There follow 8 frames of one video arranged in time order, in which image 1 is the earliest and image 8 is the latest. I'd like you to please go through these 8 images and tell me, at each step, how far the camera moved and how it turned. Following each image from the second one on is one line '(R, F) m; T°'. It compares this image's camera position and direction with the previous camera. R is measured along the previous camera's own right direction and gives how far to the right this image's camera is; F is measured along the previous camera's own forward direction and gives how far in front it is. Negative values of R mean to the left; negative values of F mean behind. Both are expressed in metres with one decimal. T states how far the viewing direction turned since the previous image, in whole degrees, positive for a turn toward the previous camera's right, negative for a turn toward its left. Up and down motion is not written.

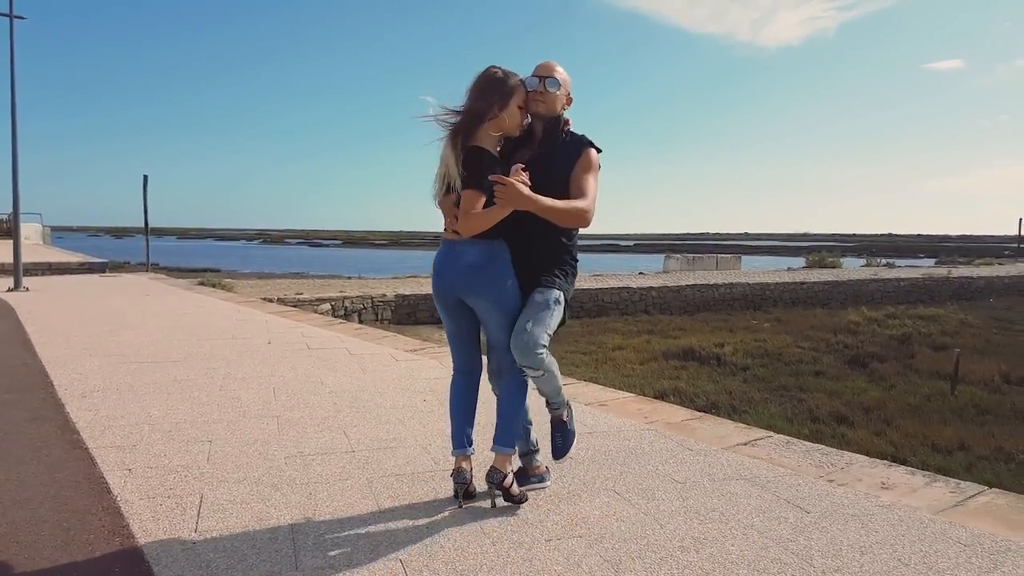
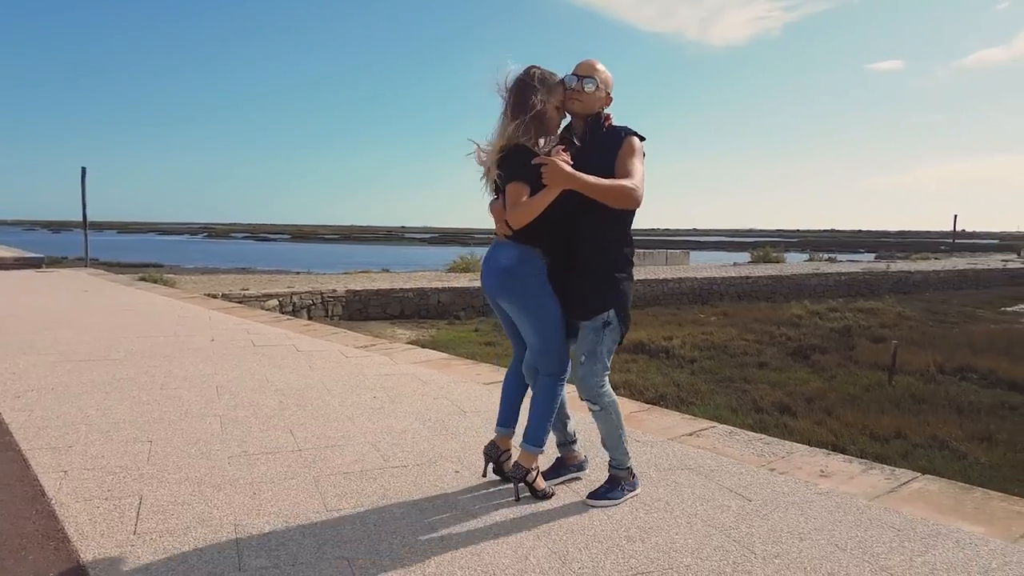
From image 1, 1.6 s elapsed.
(+1.1, 0.0) m; +1°
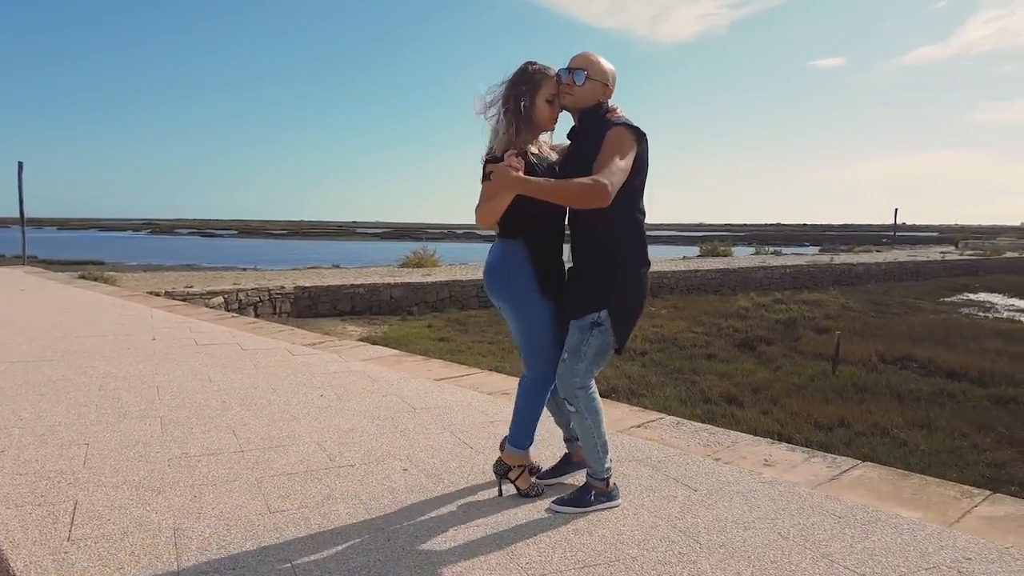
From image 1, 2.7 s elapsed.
(+1.1, 0.0) m; +1°
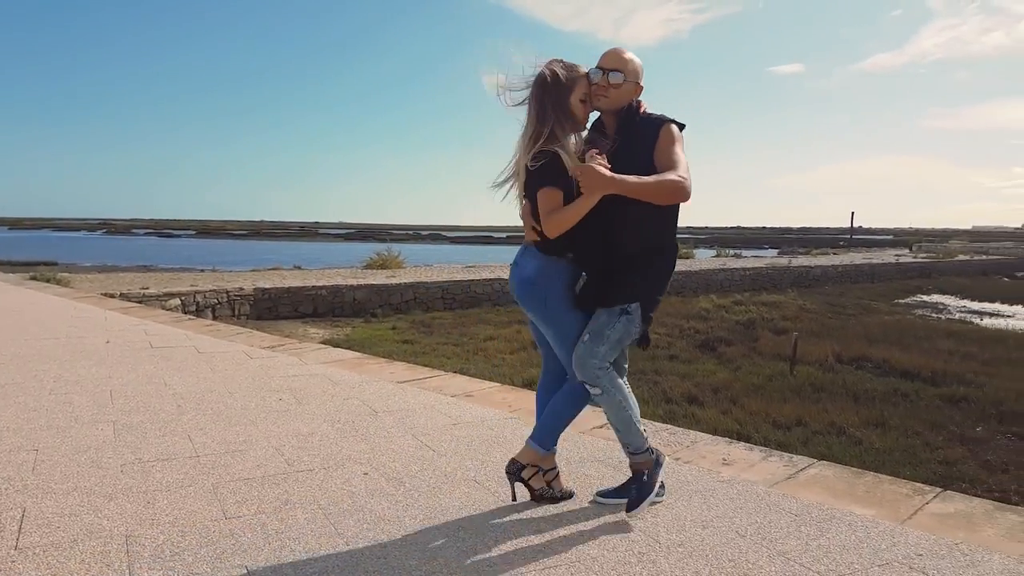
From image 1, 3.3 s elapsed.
(+0.8, 0.0) m; +1°
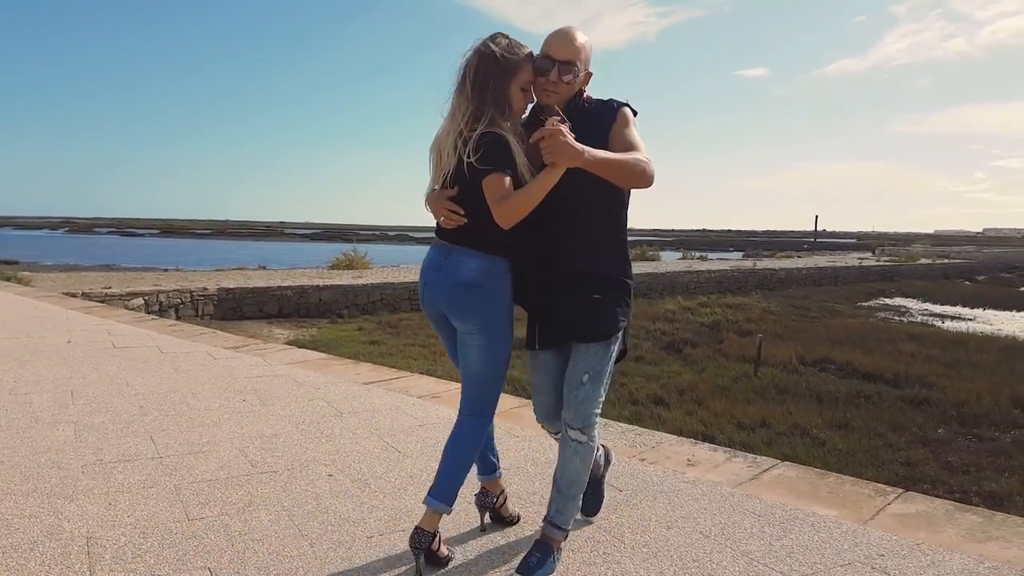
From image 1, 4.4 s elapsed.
(+0.8, 0.0) m; 0°
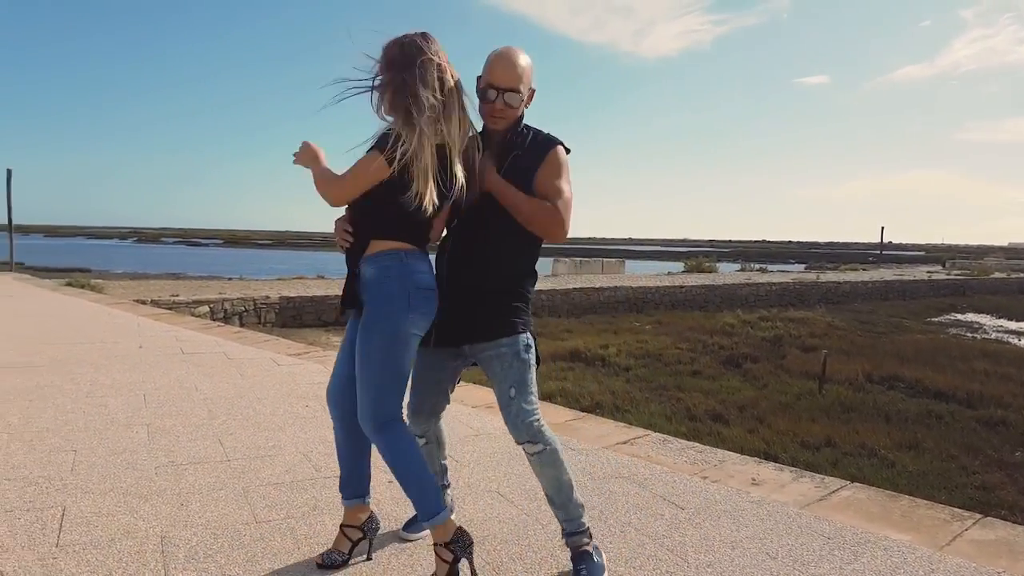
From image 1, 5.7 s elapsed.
(-1.2, 0.0) m; -1°
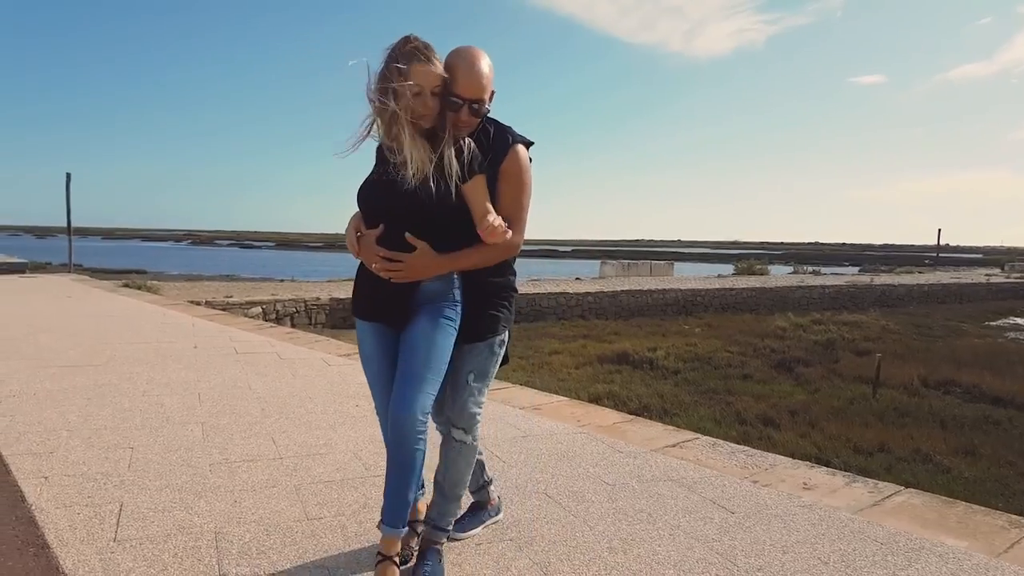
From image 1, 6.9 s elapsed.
(-1.1, 0.0) m; 0°
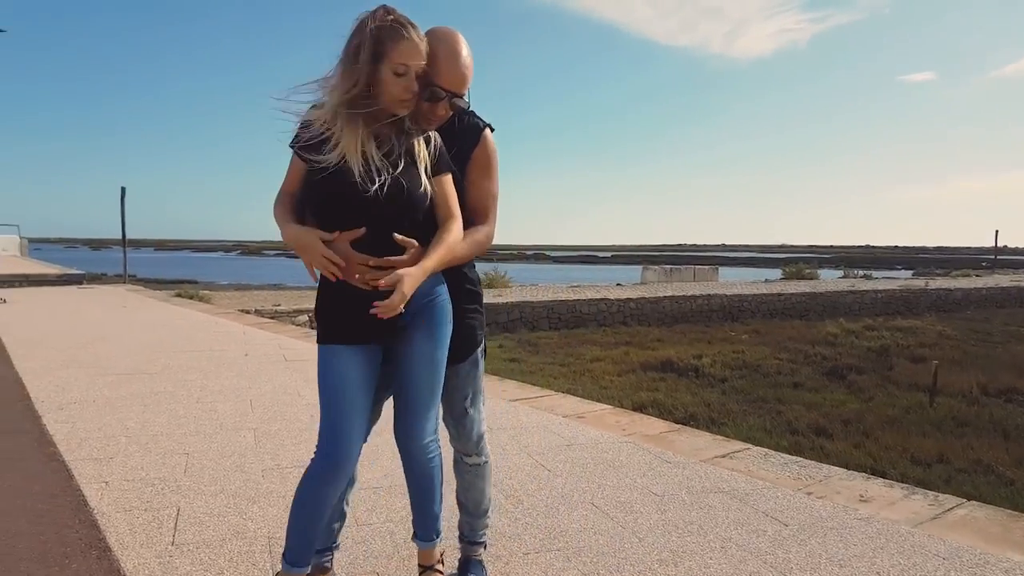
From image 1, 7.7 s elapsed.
(-0.9, 0.0) m; -1°
